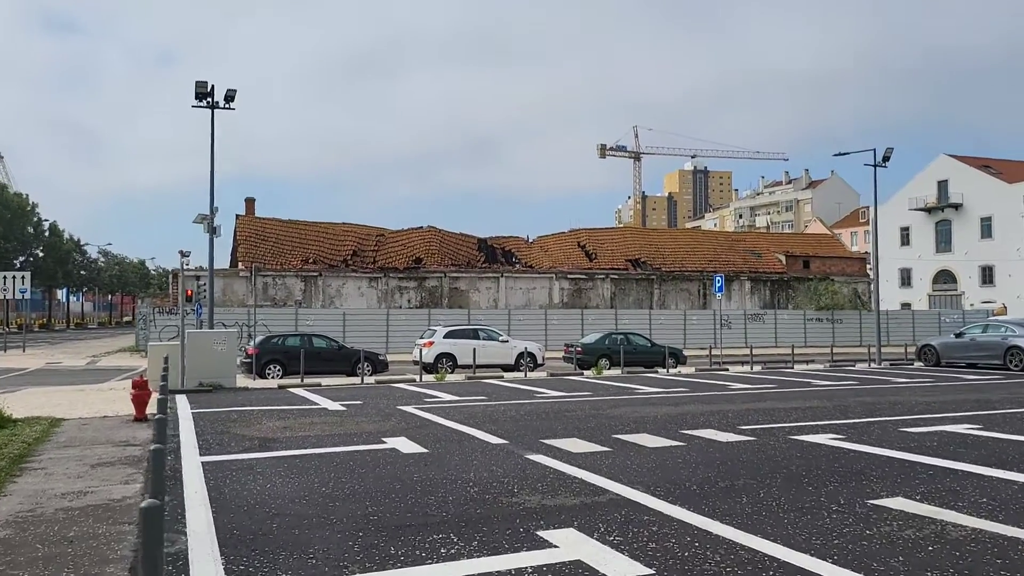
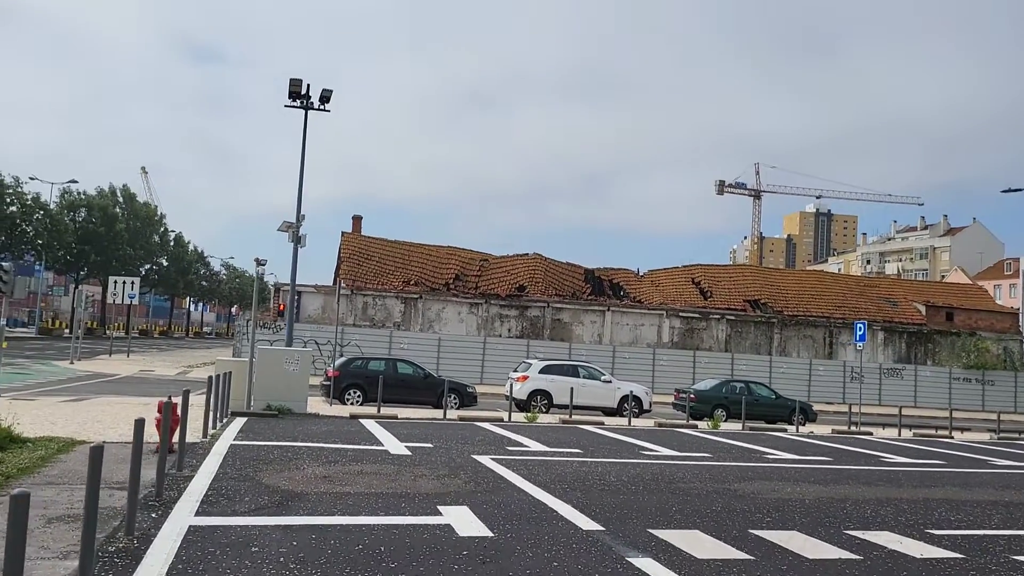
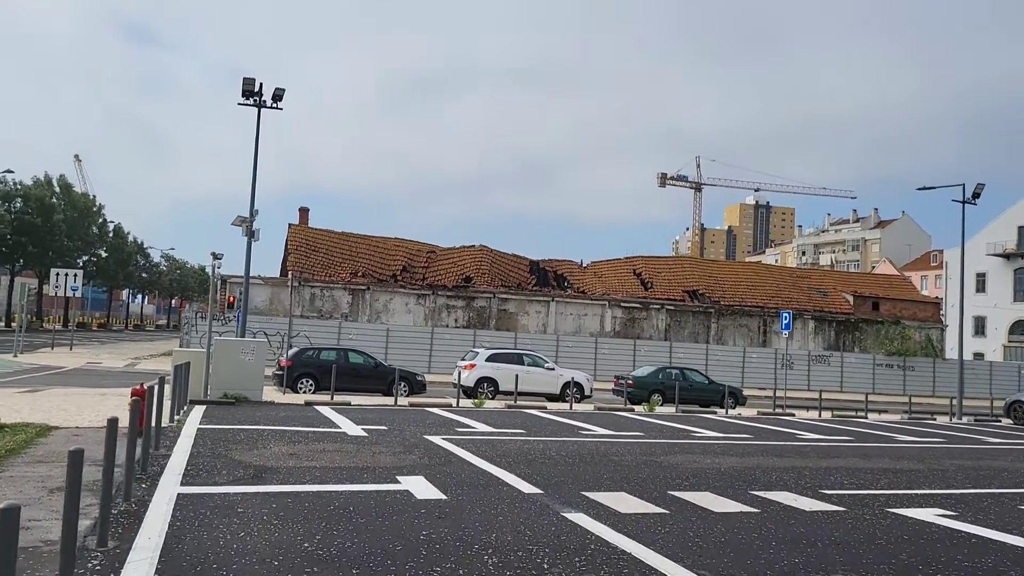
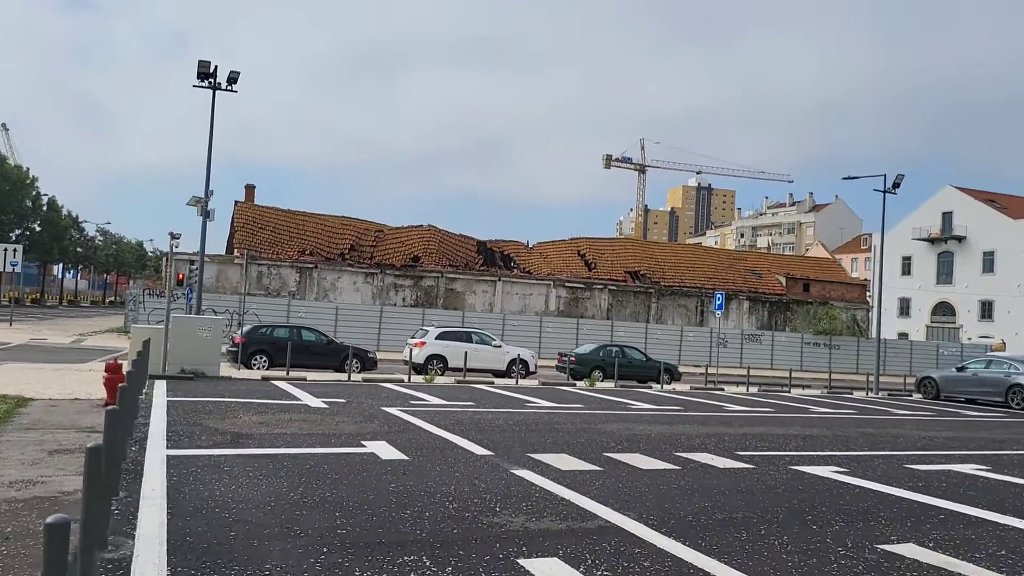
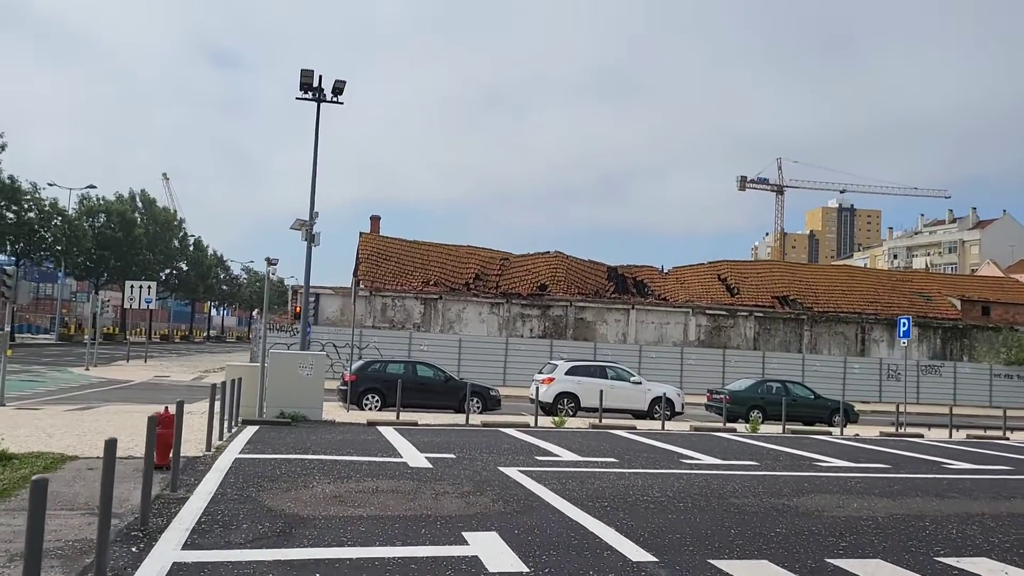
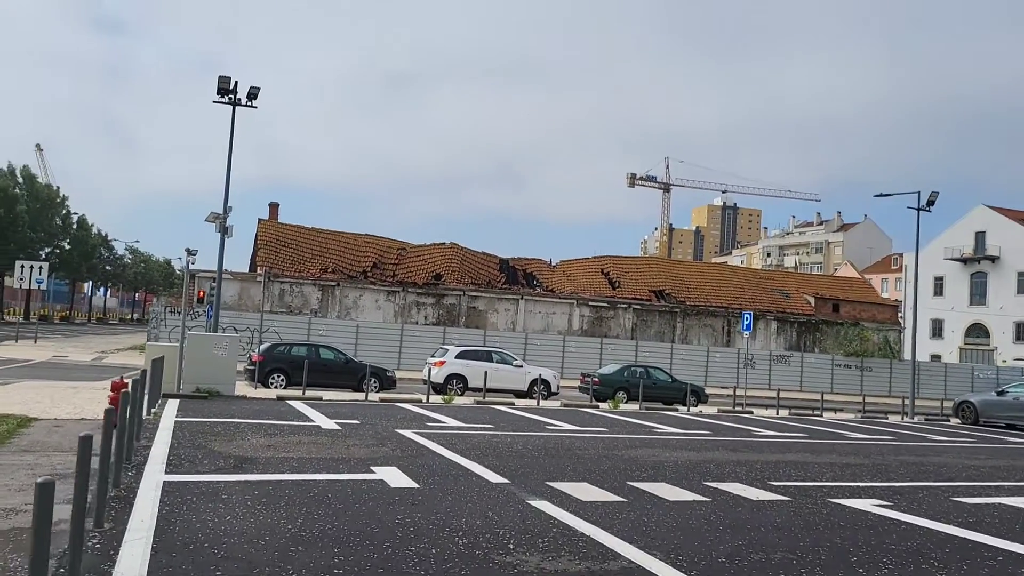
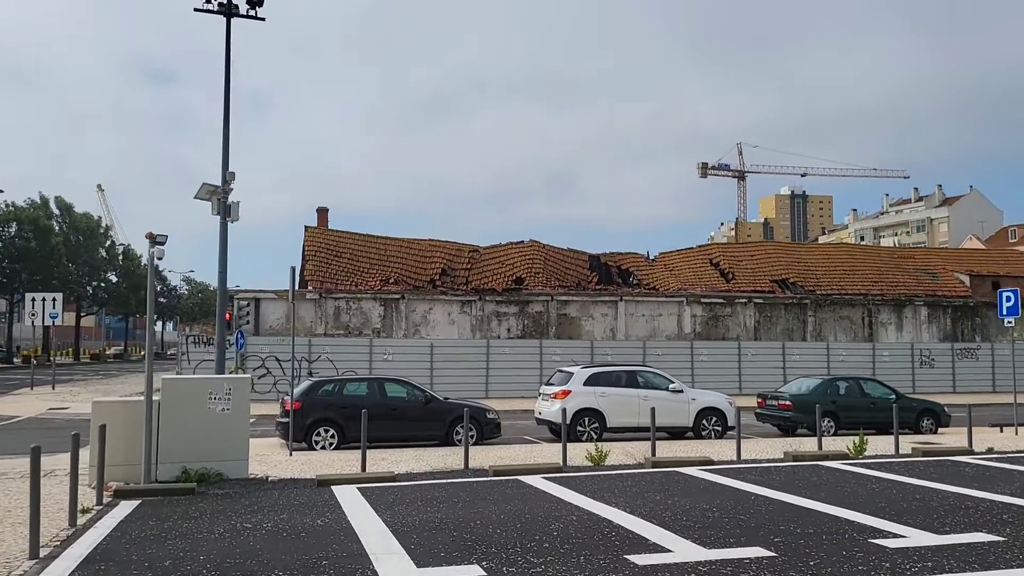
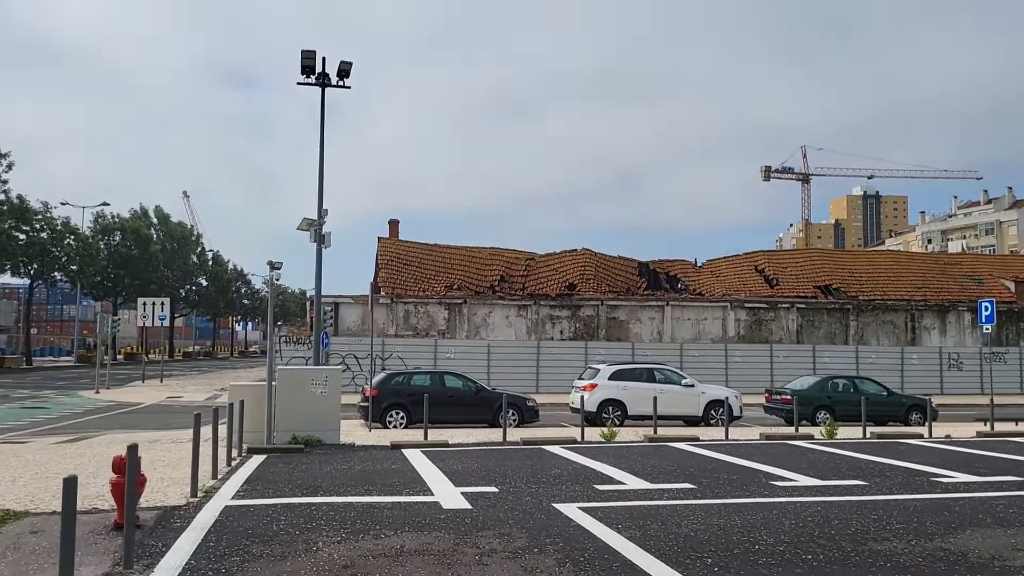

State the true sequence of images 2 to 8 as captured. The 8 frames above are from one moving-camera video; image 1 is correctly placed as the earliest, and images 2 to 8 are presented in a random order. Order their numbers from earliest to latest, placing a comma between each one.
4, 6, 3, 2, 5, 8, 7
